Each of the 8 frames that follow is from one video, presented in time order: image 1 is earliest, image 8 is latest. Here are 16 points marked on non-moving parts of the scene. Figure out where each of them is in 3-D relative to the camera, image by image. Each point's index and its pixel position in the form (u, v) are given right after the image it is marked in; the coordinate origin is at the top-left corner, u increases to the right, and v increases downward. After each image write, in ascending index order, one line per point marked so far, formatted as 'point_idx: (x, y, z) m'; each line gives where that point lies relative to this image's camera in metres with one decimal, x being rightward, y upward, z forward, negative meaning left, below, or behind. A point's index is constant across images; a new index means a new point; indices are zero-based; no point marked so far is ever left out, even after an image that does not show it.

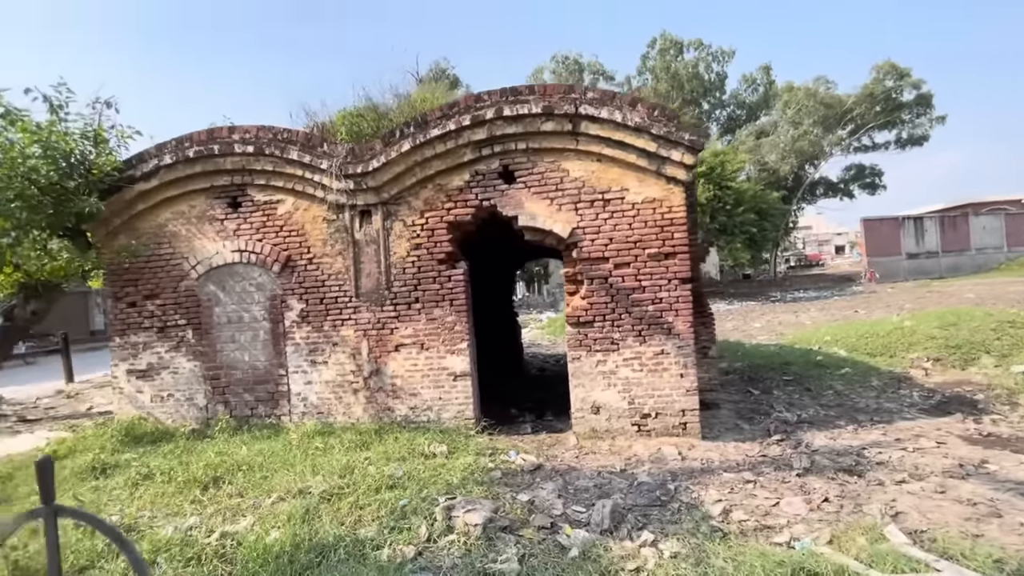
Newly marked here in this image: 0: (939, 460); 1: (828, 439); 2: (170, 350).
0: (+4.8, -1.9, +5.4) m
1: (+4.1, -2.0, +6.3) m
2: (-5.2, -0.9, +7.2) m
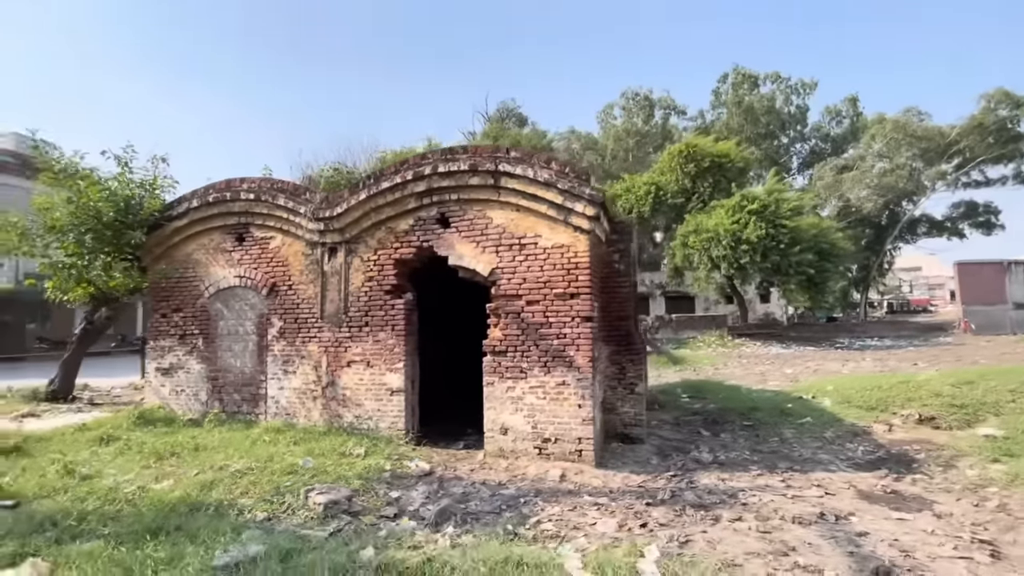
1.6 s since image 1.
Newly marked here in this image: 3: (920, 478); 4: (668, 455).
0: (+3.4, -2.5, +5.6) m
1: (+2.8, -2.6, +6.5) m
2: (-6.1, -1.2, +9.0) m
3: (+5.5, -2.6, +6.5) m
4: (+2.4, -2.6, +7.5) m
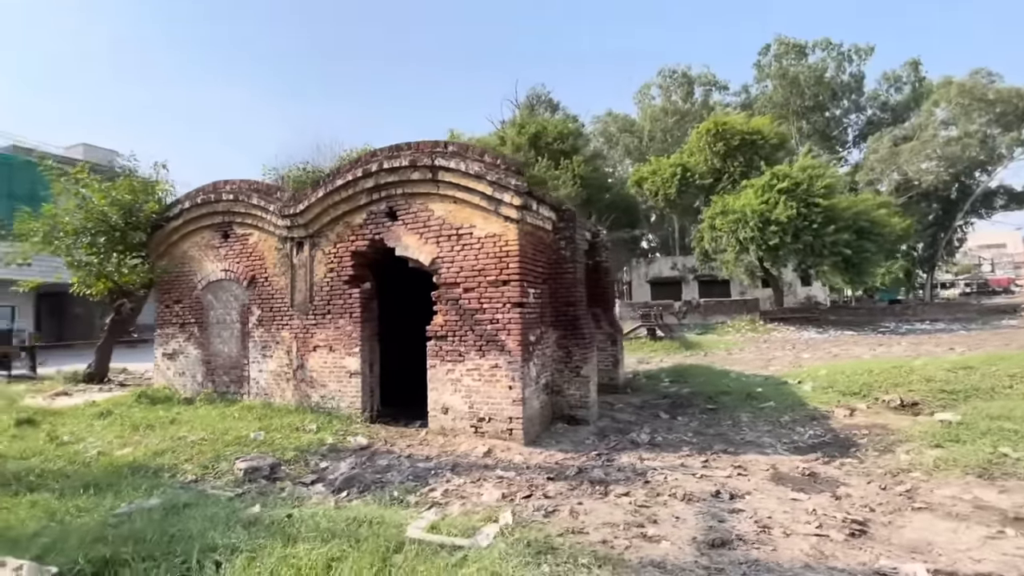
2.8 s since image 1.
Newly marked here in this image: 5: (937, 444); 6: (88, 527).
0: (+2.3, -2.3, +5.7) m
1: (+1.7, -2.4, +6.7) m
2: (-6.9, -1.1, +10.0) m
3: (+4.4, -2.3, +6.4) m
4: (+1.5, -2.4, +7.7) m
5: (+5.7, -2.1, +6.5) m
6: (-3.4, -1.9, +3.8) m
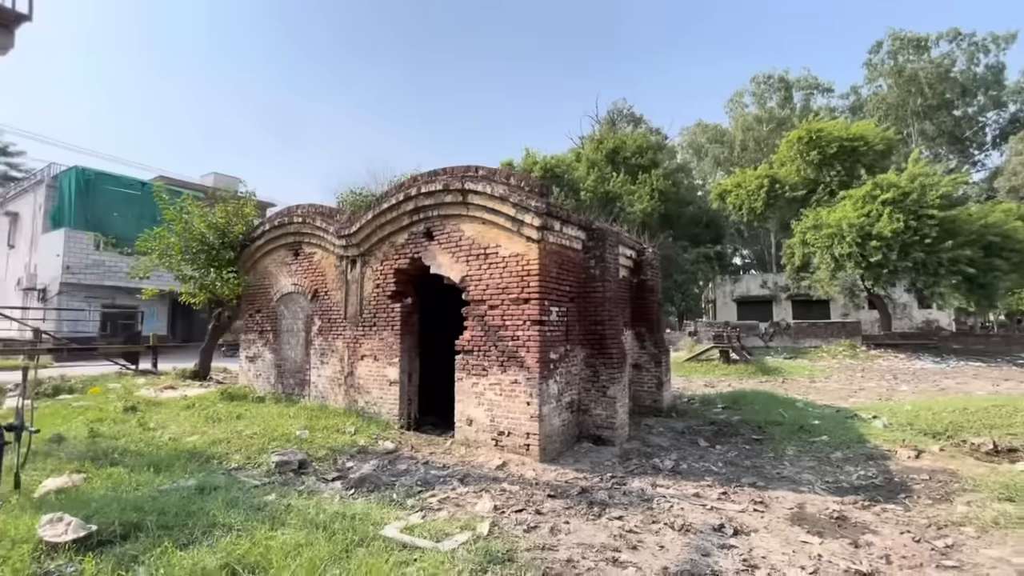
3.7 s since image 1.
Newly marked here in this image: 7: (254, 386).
0: (+2.2, -2.6, +5.4) m
1: (+1.9, -2.7, +6.5) m
2: (-6.0, -1.4, +11.4) m
3: (+4.5, -2.6, +5.7) m
4: (+1.8, -2.7, +7.5) m
5: (+5.8, -2.4, +5.6) m
6: (-3.7, -2.0, +4.7) m
7: (-6.2, -2.3, +11.4) m
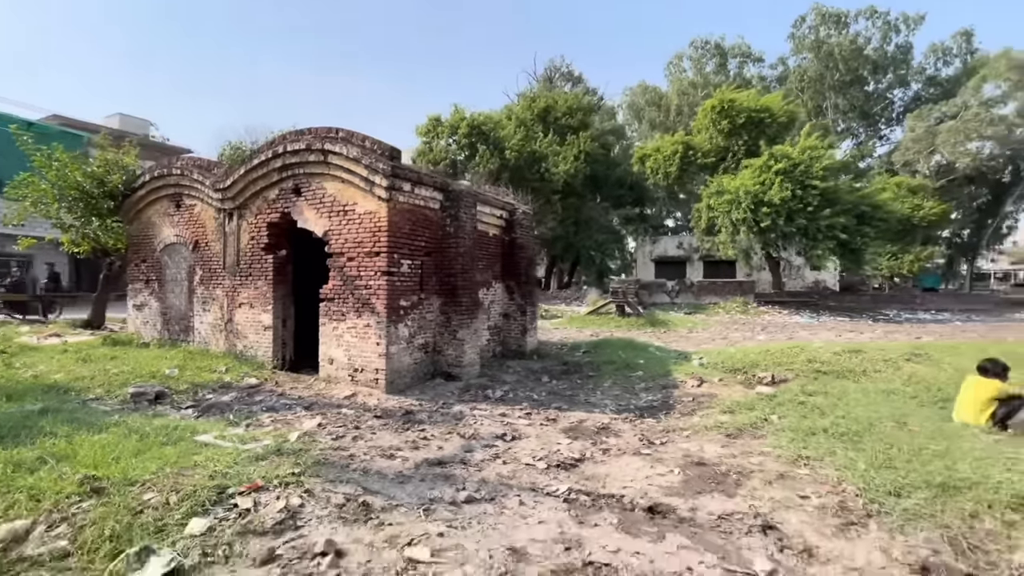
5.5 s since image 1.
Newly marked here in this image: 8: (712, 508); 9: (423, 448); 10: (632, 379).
0: (-0.2, -2.0, +6.8) m
1: (-0.7, -2.0, +7.8) m
2: (-8.9, -0.2, +11.7) m
3: (+2.0, -2.0, +7.3) m
4: (-0.8, -1.9, +8.8) m
5: (+3.3, -1.9, +7.3) m
6: (-6.0, -1.4, +5.4) m
7: (-9.1, -1.1, +11.8) m
8: (+1.8, -2.0, +4.4) m
9: (-1.1, -2.0, +5.8) m
10: (+2.4, -1.8, +9.6) m
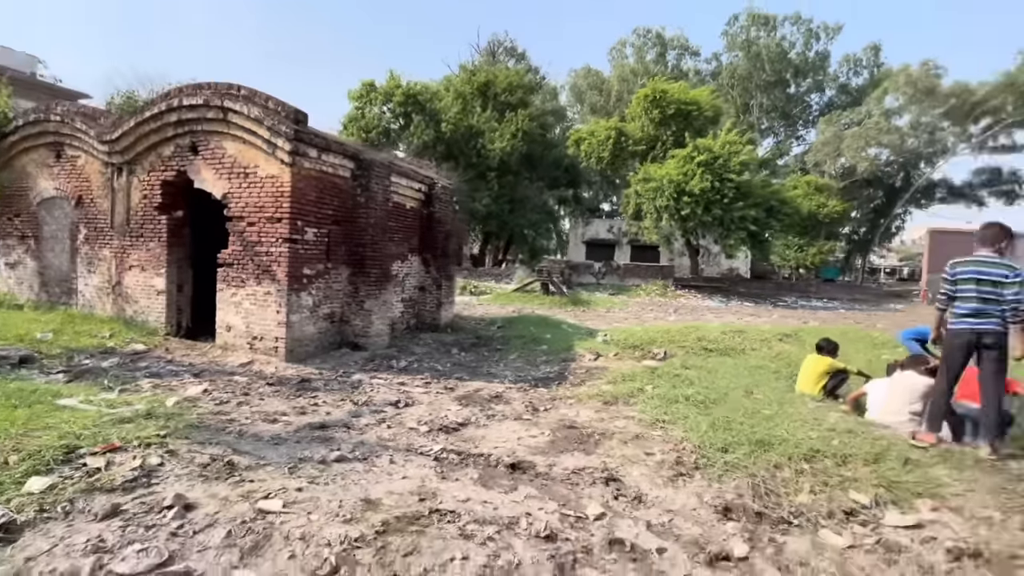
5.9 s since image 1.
0: (-1.7, -1.6, +7.0) m
1: (-2.3, -1.5, +7.9) m
2: (-10.9, +0.8, +10.7) m
3: (+0.4, -1.7, +7.8) m
4: (-2.6, -1.3, +8.9) m
5: (+1.7, -1.5, +7.9) m
6: (-7.3, -0.9, +4.8) m
7: (-11.2, -0.1, +10.8) m
8: (+0.6, -1.8, +4.8) m
9: (-2.5, -1.6, +5.9) m
10: (+0.5, -1.4, +10.1) m
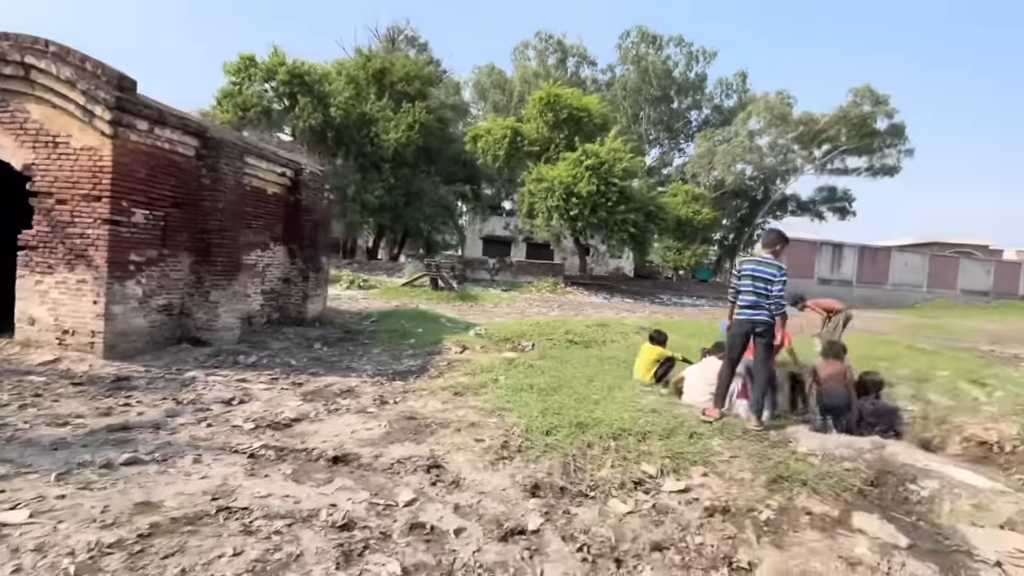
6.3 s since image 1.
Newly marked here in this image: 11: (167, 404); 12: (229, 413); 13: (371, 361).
0: (-3.9, -1.4, +6.5) m
1: (-4.6, -1.3, +7.3) m
2: (-13.5, +1.1, +8.3) m
3: (-1.9, -1.5, +7.7) m
4: (-5.0, -1.2, +8.2) m
5: (-0.7, -1.4, +8.0) m
6: (-8.9, -0.7, +3.3) m
7: (-13.8, +0.2, +8.3) m
8: (-1.2, -1.7, +4.8) m
9: (-4.4, -1.4, +5.3) m
10: (-2.2, -1.2, +10.0) m
11: (-4.2, -1.4, +5.8) m
12: (-3.4, -1.5, +5.7) m
13: (-2.6, -1.4, +9.0) m
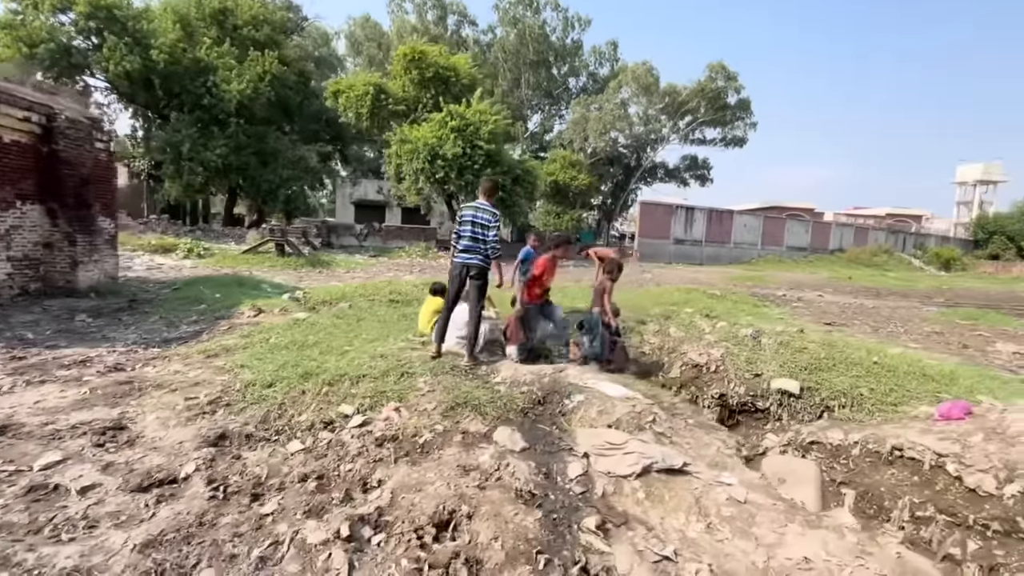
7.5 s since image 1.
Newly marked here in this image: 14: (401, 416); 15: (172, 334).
0: (-7.0, -1.0, +5.5) m
1: (-7.9, -0.8, +6.1) m
2: (-17.0, +1.3, +5.1) m
3: (-5.4, -0.9, +7.1) m
4: (-8.6, -0.7, +6.9) m
5: (-4.2, -0.8, +7.7) m
6: (-11.3, -0.6, +1.3) m
7: (-17.2, +0.4, +5.2) m
8: (-4.1, -1.2, +4.4) m
9: (-7.3, -1.0, +4.3) m
10: (-6.2, -0.5, +9.2) m
11: (-7.2, -1.0, +4.8) m
12: (-6.4, -1.1, +4.9) m
13: (-6.4, -0.7, +8.2) m
14: (-1.0, -1.2, +4.4) m
15: (-5.7, -0.8, +8.0) m
